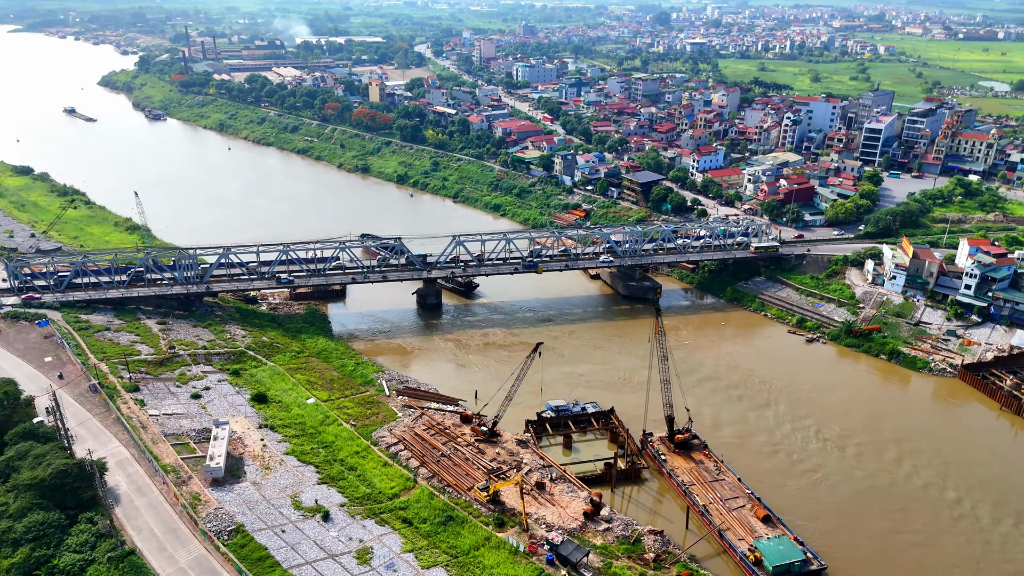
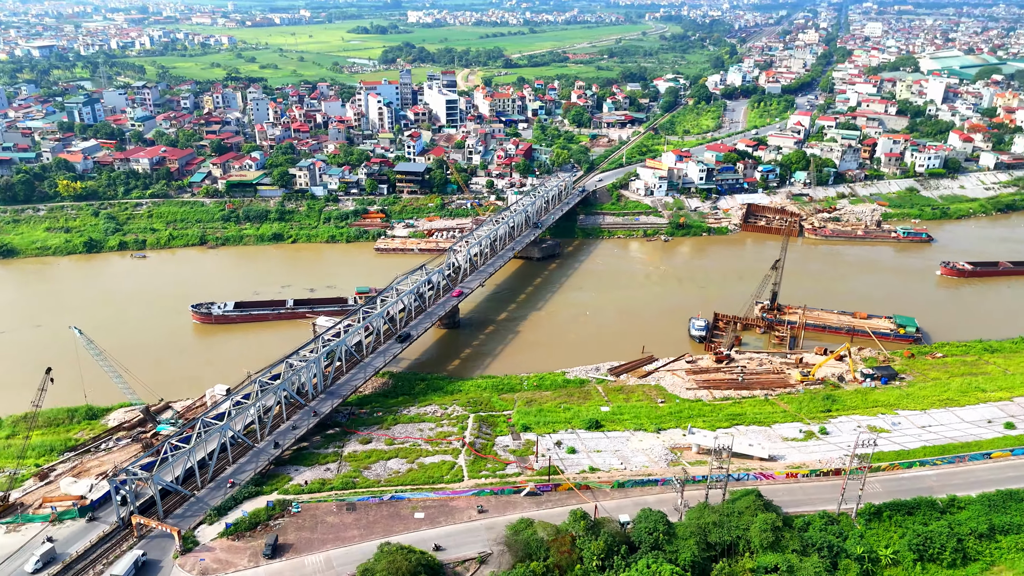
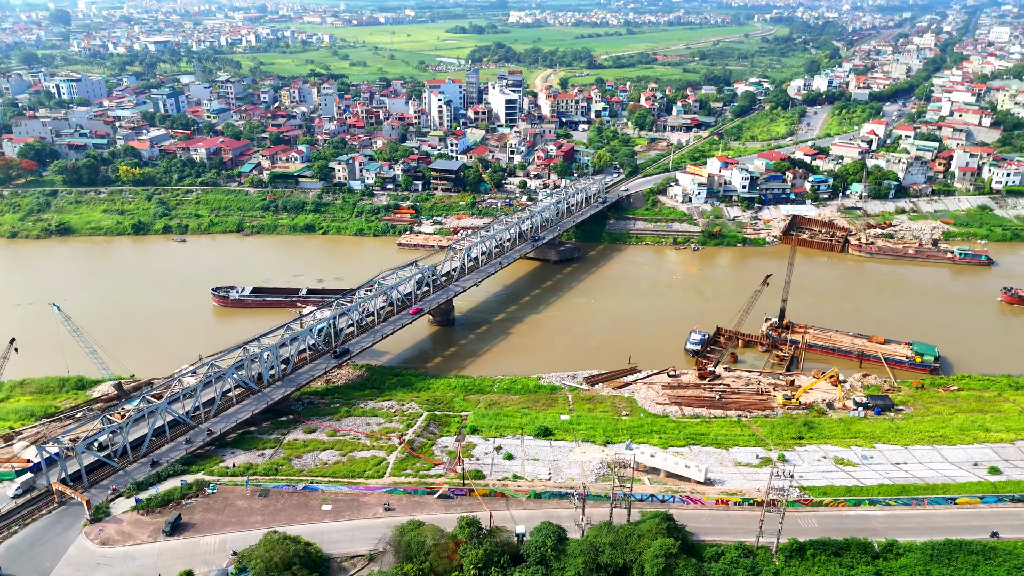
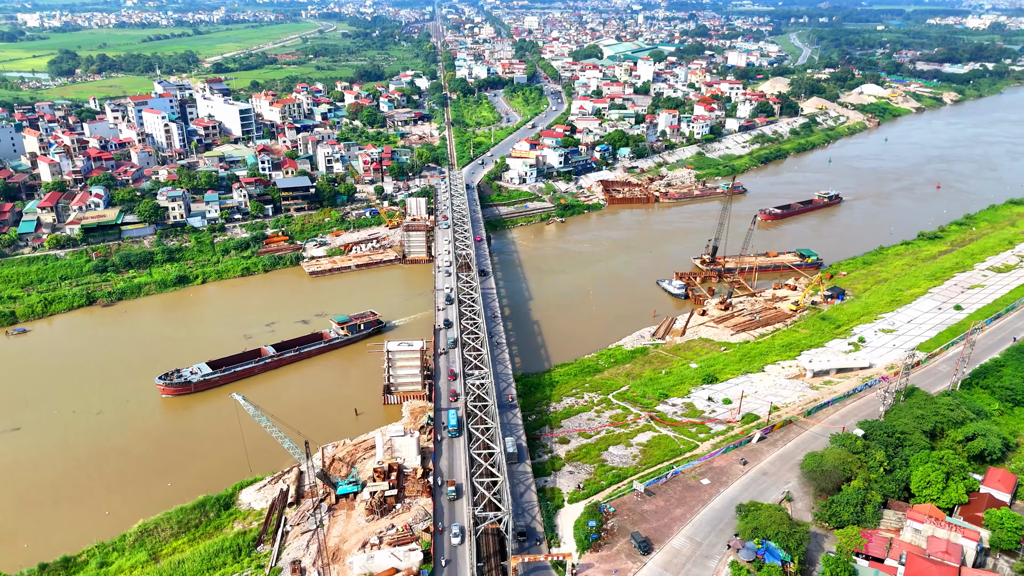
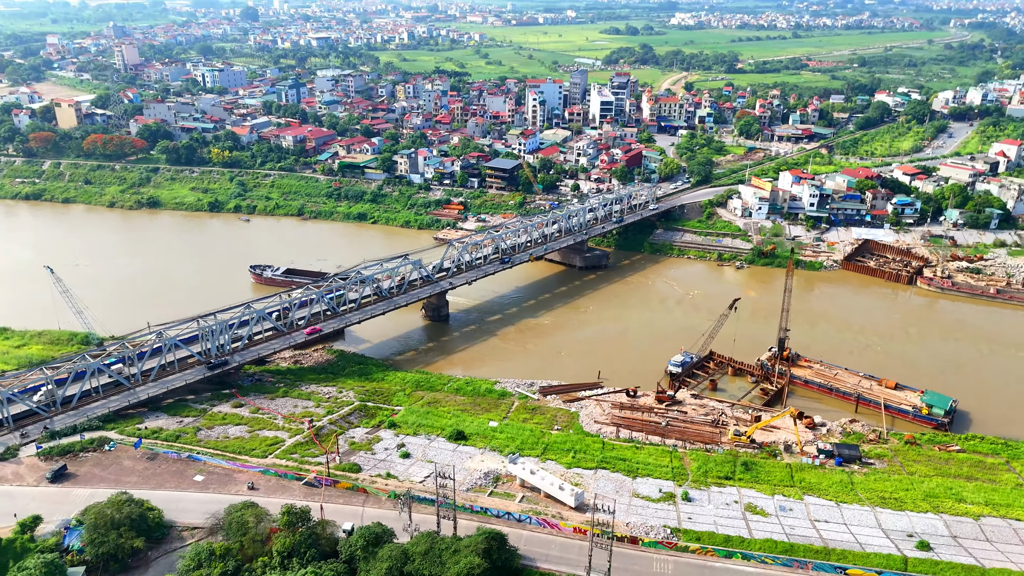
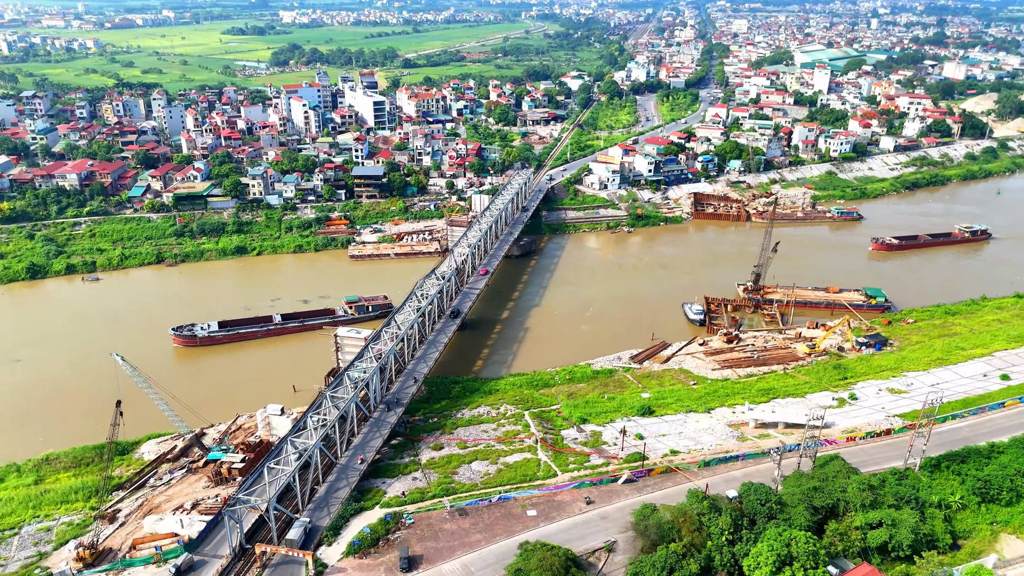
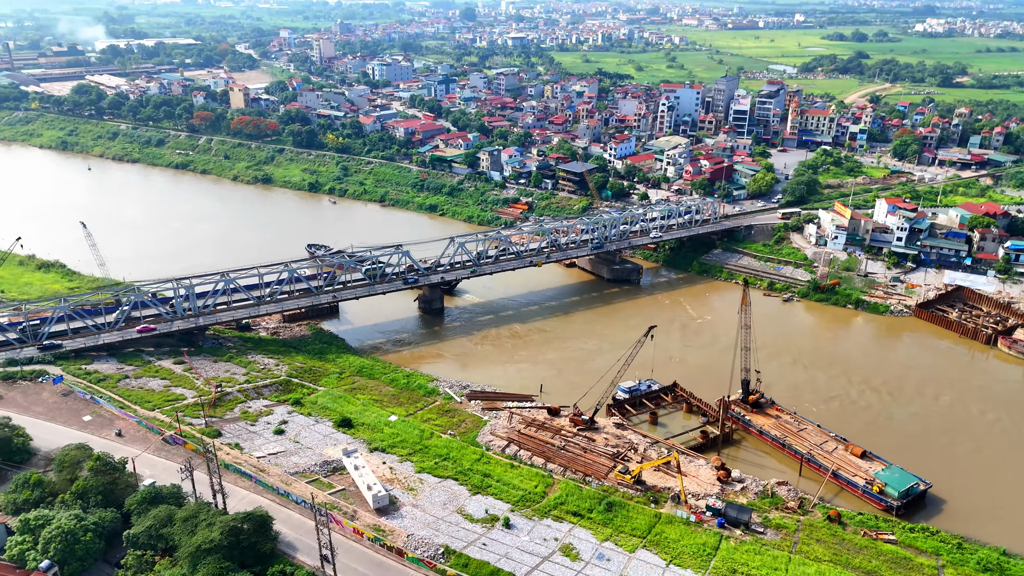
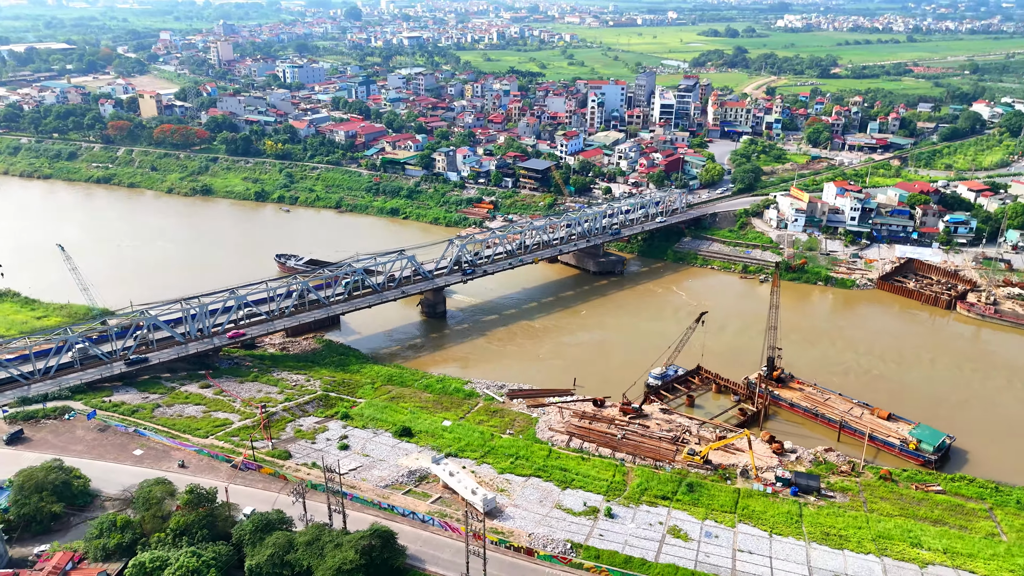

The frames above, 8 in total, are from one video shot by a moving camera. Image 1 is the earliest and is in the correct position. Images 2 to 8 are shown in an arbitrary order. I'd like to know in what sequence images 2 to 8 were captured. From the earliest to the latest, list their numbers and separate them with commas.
7, 8, 5, 3, 2, 6, 4
